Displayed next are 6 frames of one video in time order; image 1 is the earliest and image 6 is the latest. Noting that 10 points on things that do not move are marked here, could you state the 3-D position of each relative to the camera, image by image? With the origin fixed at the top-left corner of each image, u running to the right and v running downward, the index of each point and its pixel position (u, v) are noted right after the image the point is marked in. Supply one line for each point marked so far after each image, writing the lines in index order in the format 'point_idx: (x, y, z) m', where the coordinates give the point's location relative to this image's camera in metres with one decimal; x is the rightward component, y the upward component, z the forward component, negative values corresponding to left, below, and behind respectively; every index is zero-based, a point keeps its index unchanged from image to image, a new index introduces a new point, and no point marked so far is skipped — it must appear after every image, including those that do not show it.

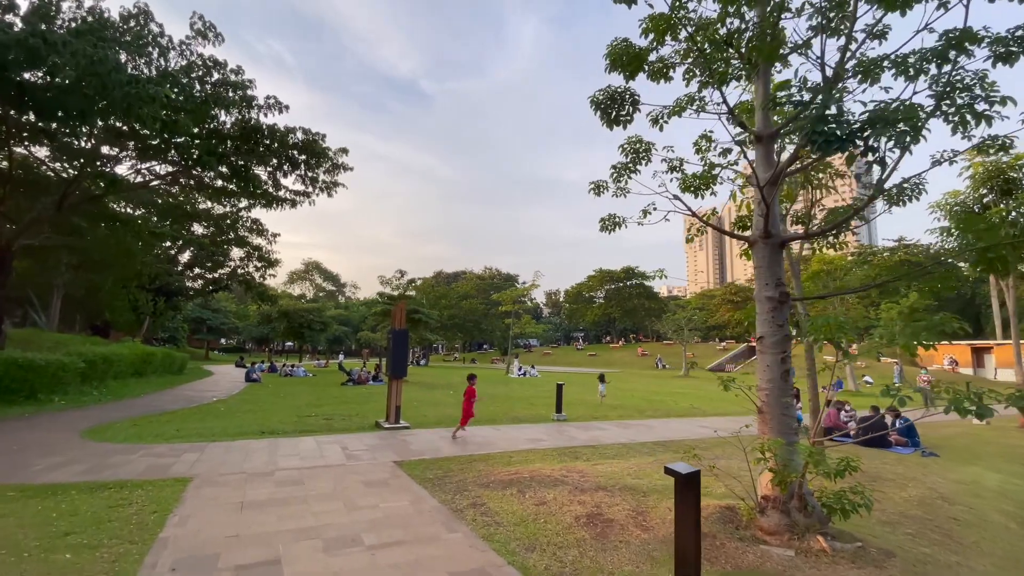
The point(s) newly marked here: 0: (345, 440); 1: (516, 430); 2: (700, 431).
0: (-2.9, -2.7, +8.4) m
1: (+0.2, -3.0, +10.1) m
2: (+4.2, -3.2, +10.5) m
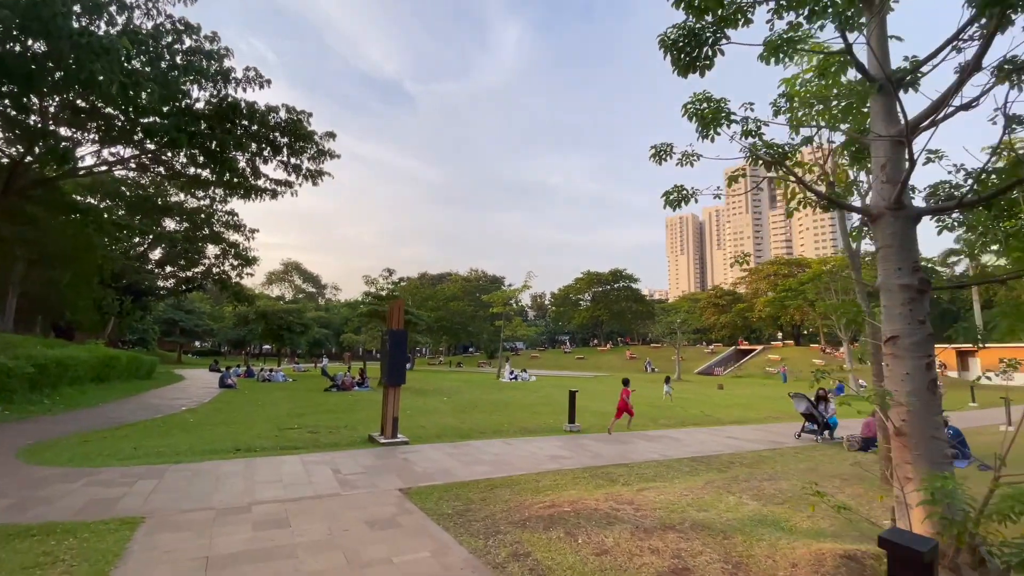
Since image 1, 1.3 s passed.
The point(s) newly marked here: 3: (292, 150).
0: (-2.6, -2.6, +7.2) m
1: (+0.4, -2.9, +8.9) m
2: (+4.4, -3.1, +9.5) m
3: (-6.2, +3.9, +13.5) m
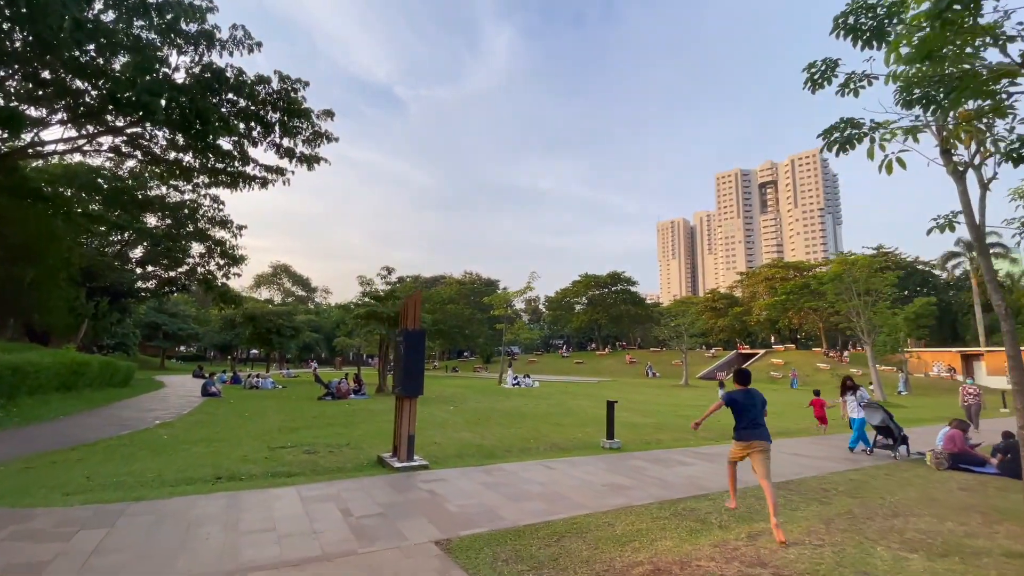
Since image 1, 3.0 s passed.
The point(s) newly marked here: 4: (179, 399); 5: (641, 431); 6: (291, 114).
0: (-2.0, -2.4, +5.7) m
1: (+1.0, -2.8, +7.4) m
2: (+5.0, -3.0, +8.1) m
3: (-5.7, +4.0, +12.0) m
4: (-12.7, -4.2, +18.1) m
5: (+3.2, -3.6, +12.0) m
6: (-5.5, +4.3, +11.9) m
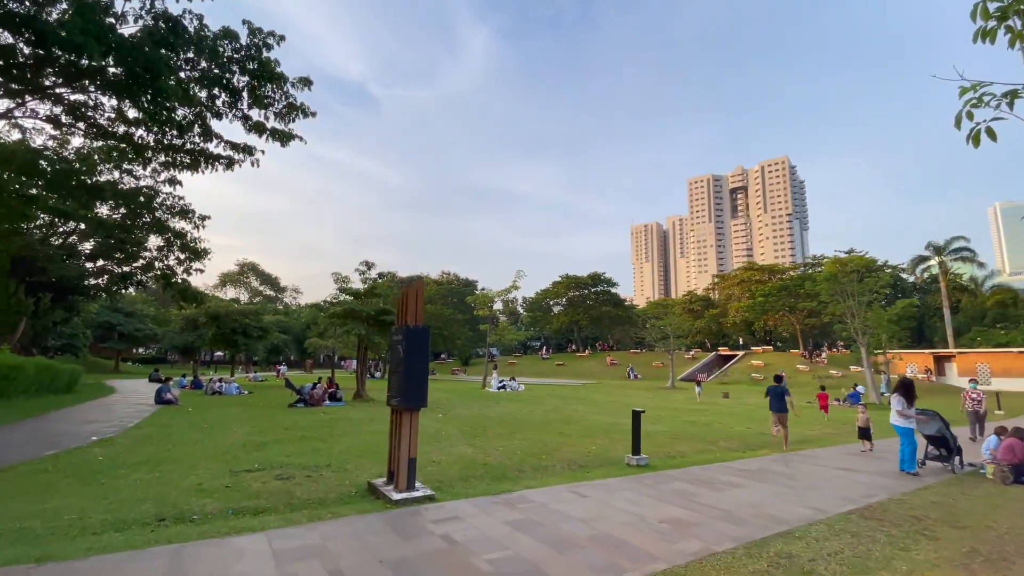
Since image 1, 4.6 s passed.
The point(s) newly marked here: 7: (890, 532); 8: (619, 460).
0: (-1.6, -2.3, +4.2) m
1: (+1.3, -2.6, +6.2) m
2: (+5.2, -2.9, +7.1) m
3: (-5.6, +4.2, +10.4) m
4: (-12.9, -4.0, +16.1) m
5: (+3.3, -3.5, +10.8) m
6: (-5.4, +4.5, +10.3) m
7: (+4.0, -2.6, +5.0) m
8: (+1.9, -3.1, +8.5) m
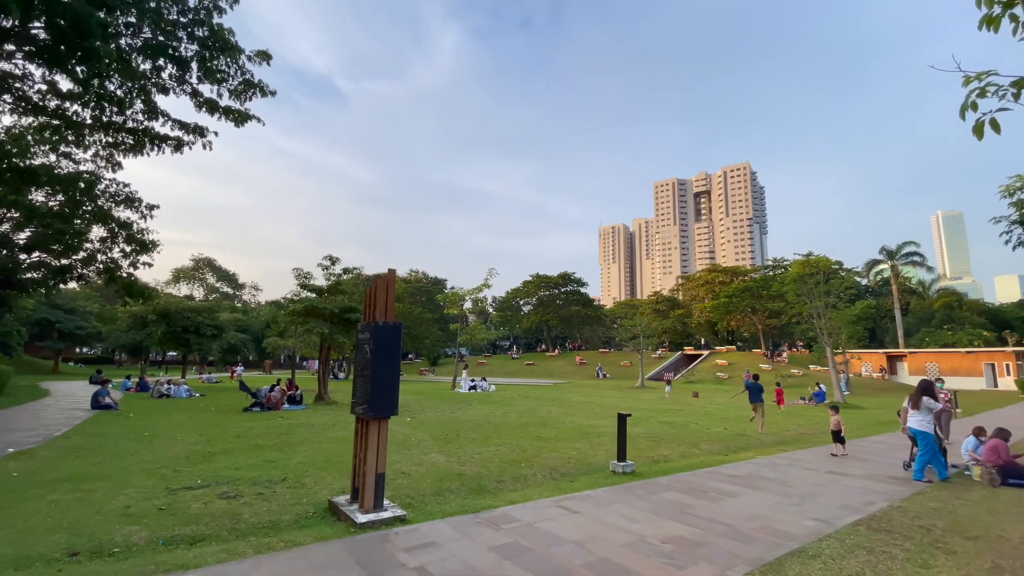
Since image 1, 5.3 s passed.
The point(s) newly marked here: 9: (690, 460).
0: (-1.7, -2.2, +3.5) m
1: (+1.1, -2.6, +5.6) m
2: (+4.9, -2.9, +6.8) m
3: (-6.0, +4.3, +9.4) m
4: (-13.8, -3.8, +14.6) m
5: (+2.7, -3.4, +10.4) m
6: (-5.8, +4.6, +9.3) m
7: (+3.8, -2.5, +4.6) m
8: (+1.5, -3.0, +8.0) m
9: (+3.4, -3.3, +9.1) m
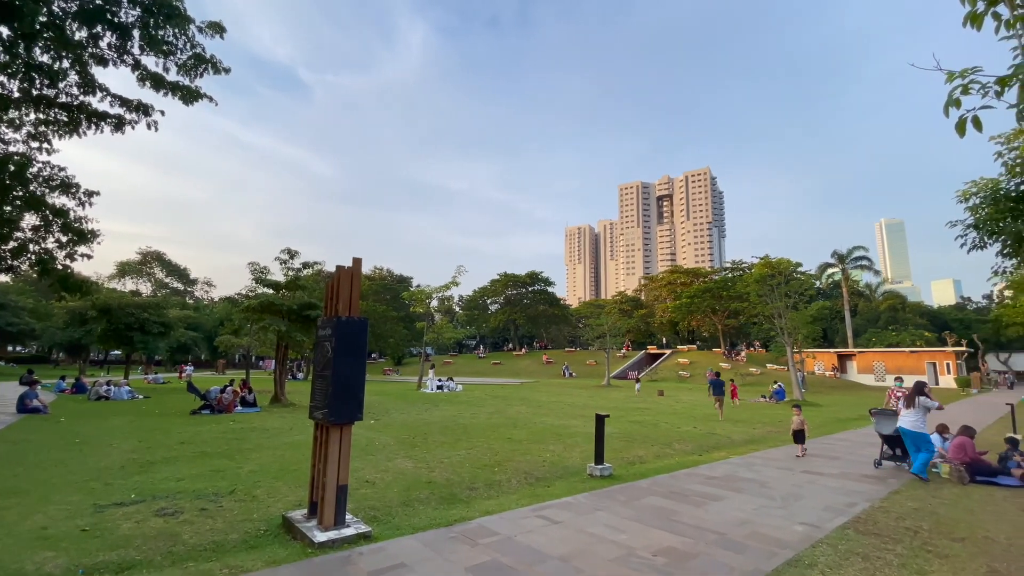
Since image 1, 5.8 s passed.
0: (-1.8, -2.1, +3.0) m
1: (+0.8, -2.5, +5.3) m
2: (+4.6, -2.8, +6.7) m
3: (-6.5, +4.5, +8.5) m
4: (-14.7, -3.6, +13.1) m
5: (+2.1, -3.4, +10.2) m
6: (-6.3, +4.8, +8.5) m
7: (+3.6, -2.5, +4.5) m
8: (+1.1, -2.9, +7.6) m
9: (+2.9, -3.2, +8.9) m
